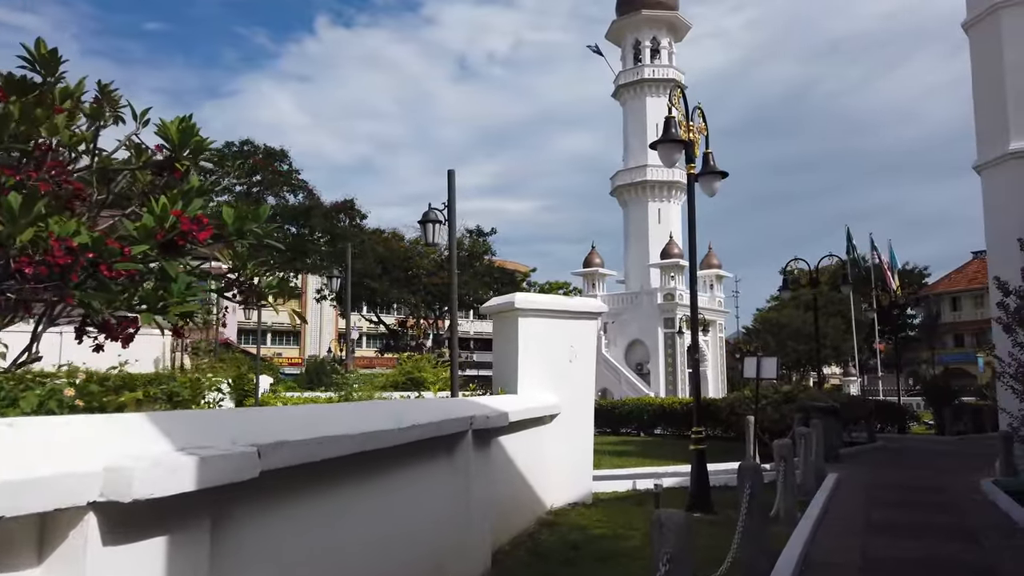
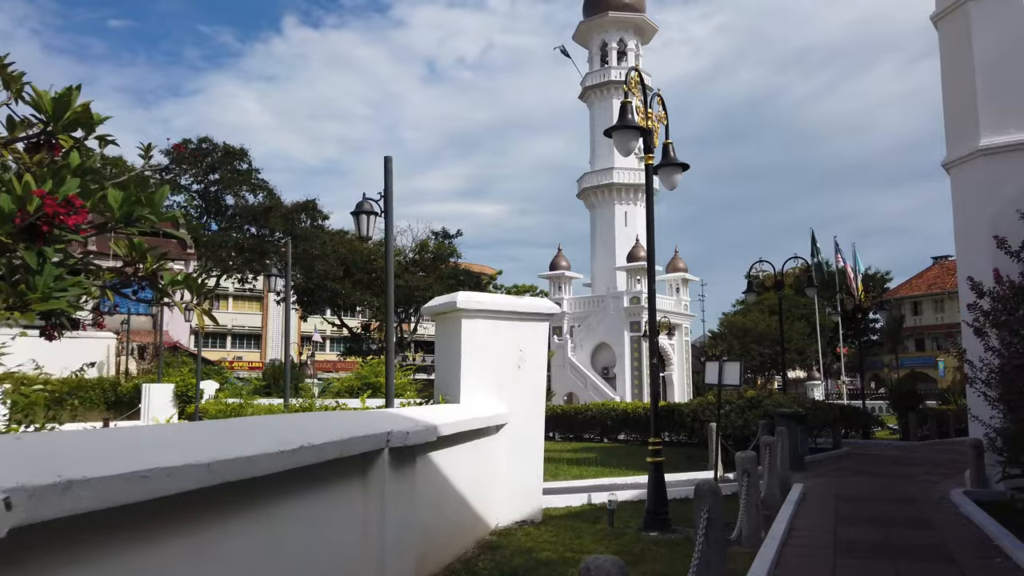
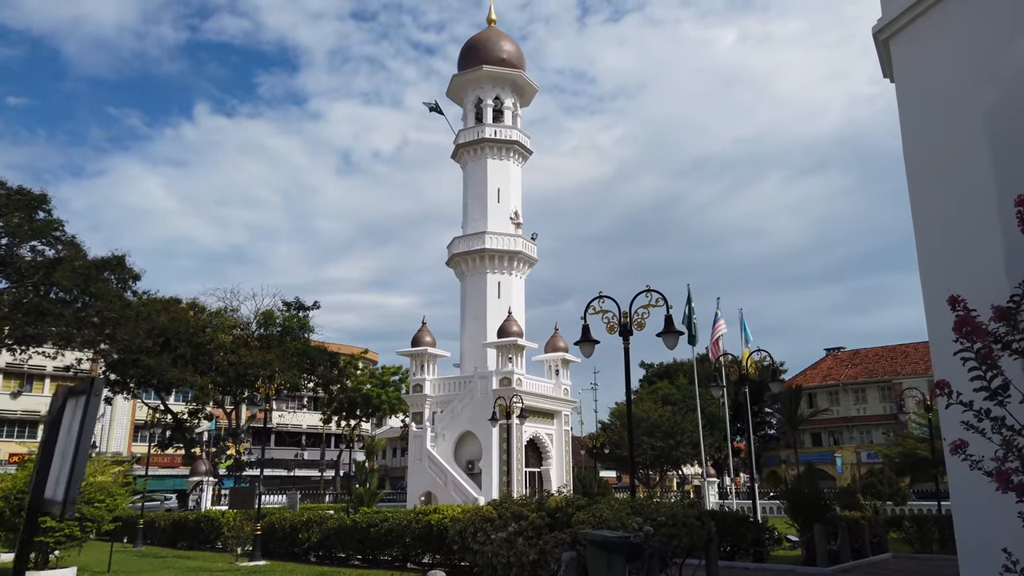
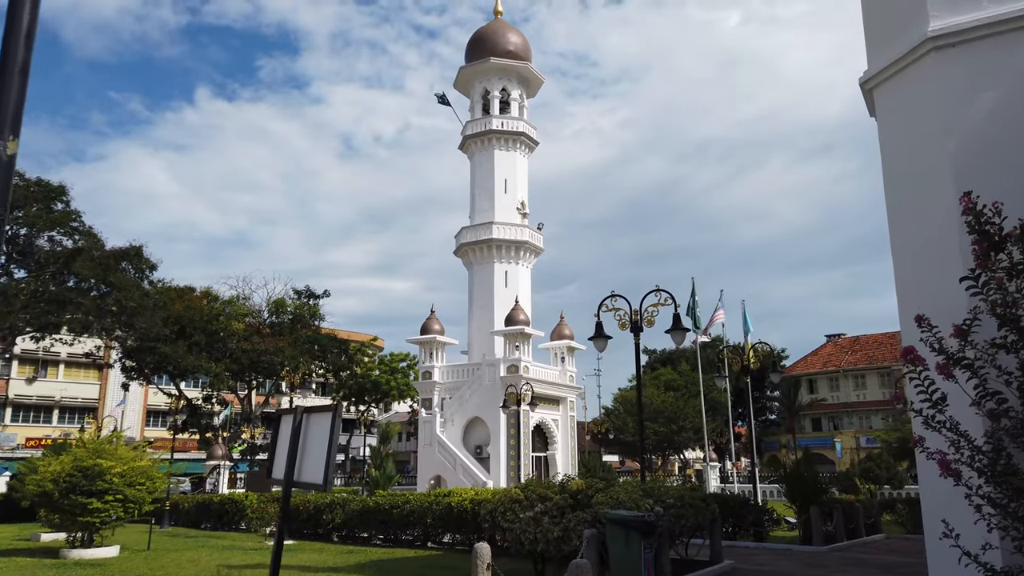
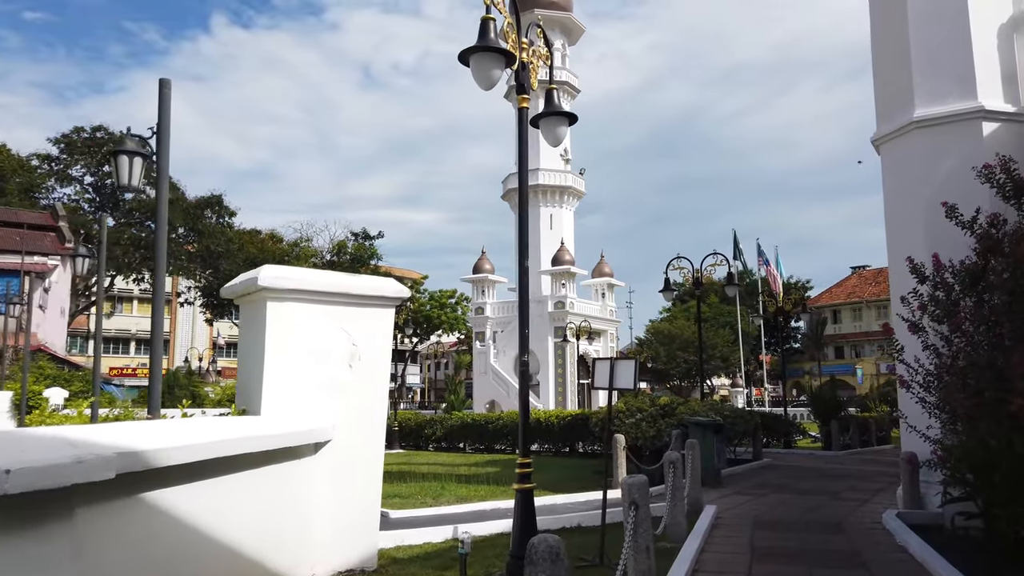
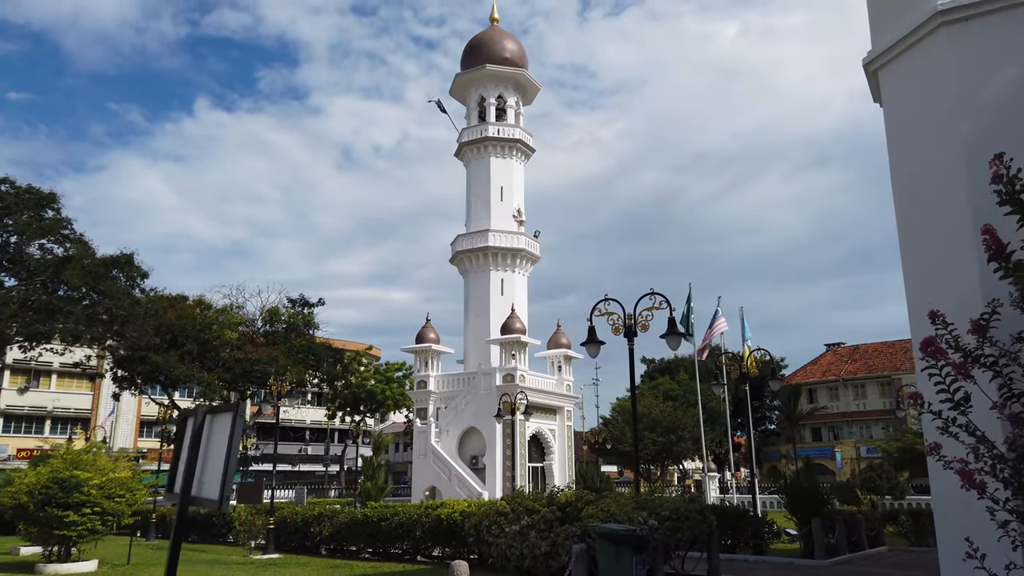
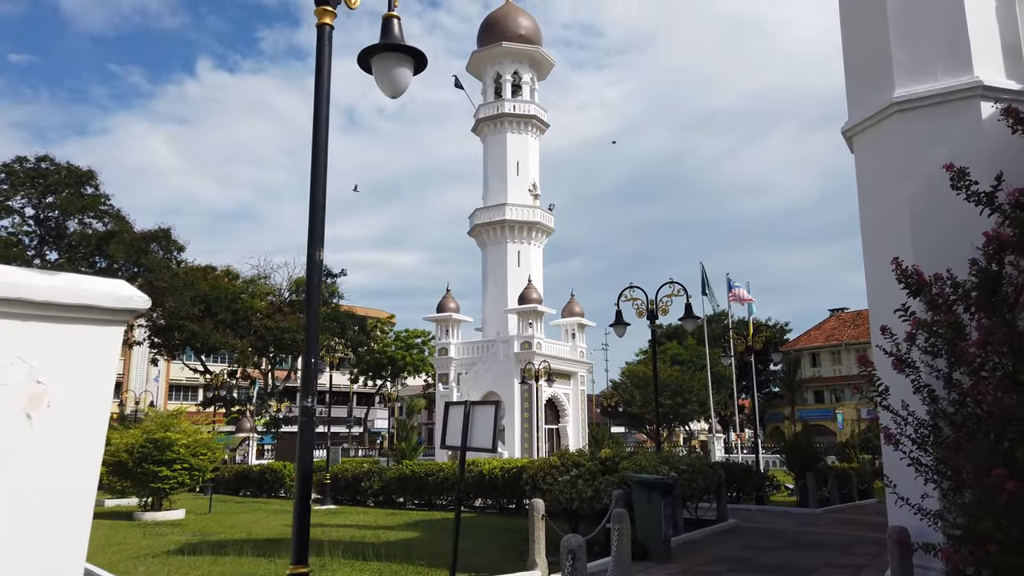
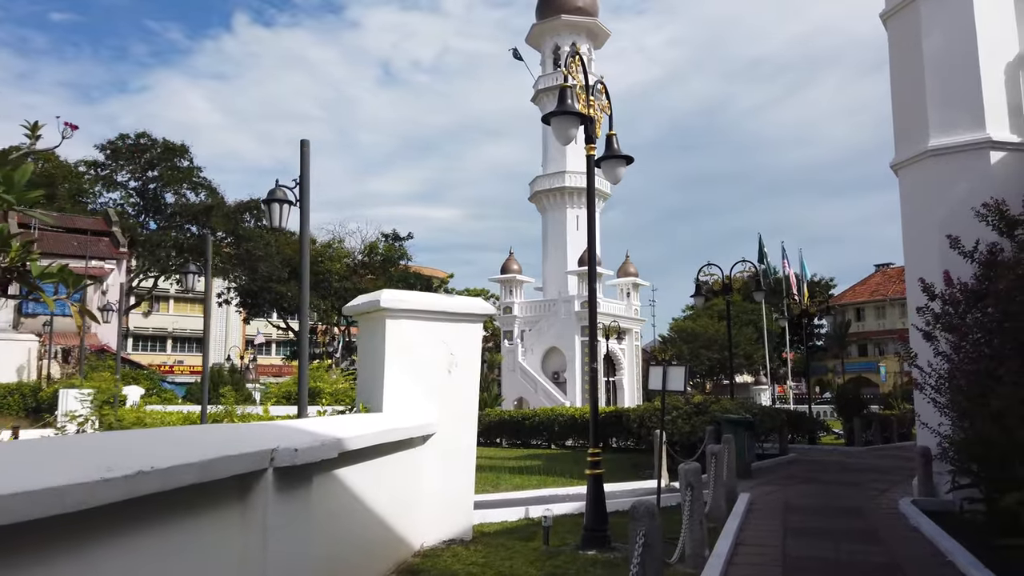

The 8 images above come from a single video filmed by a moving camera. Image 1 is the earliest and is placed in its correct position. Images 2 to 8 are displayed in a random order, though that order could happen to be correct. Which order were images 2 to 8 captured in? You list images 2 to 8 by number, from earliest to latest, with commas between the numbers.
2, 8, 5, 7, 4, 6, 3
